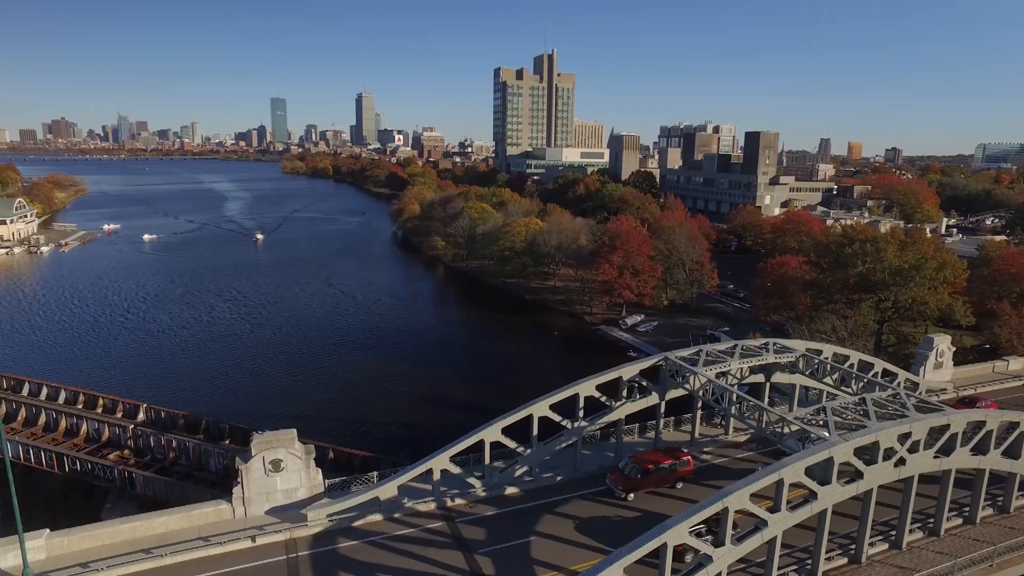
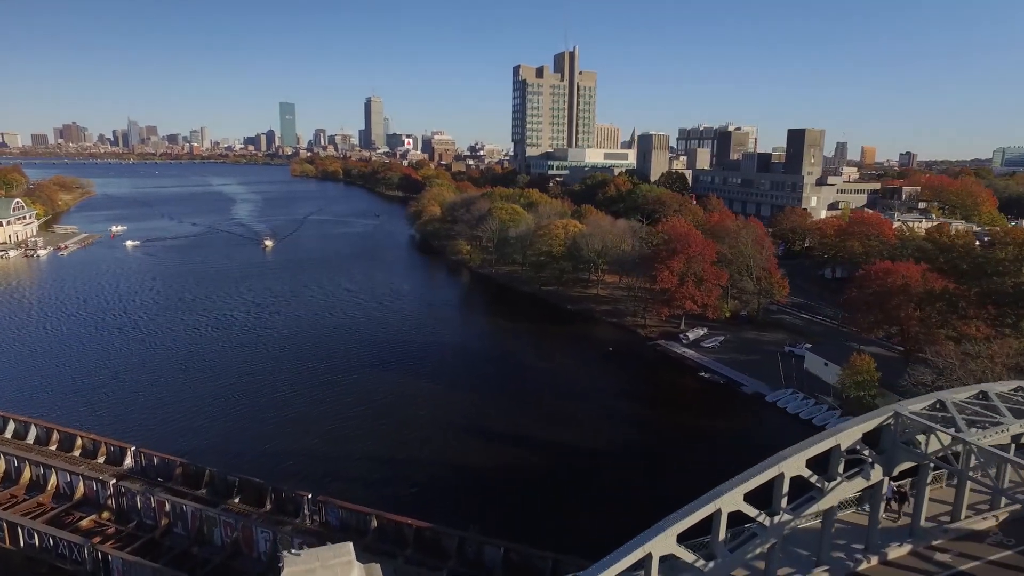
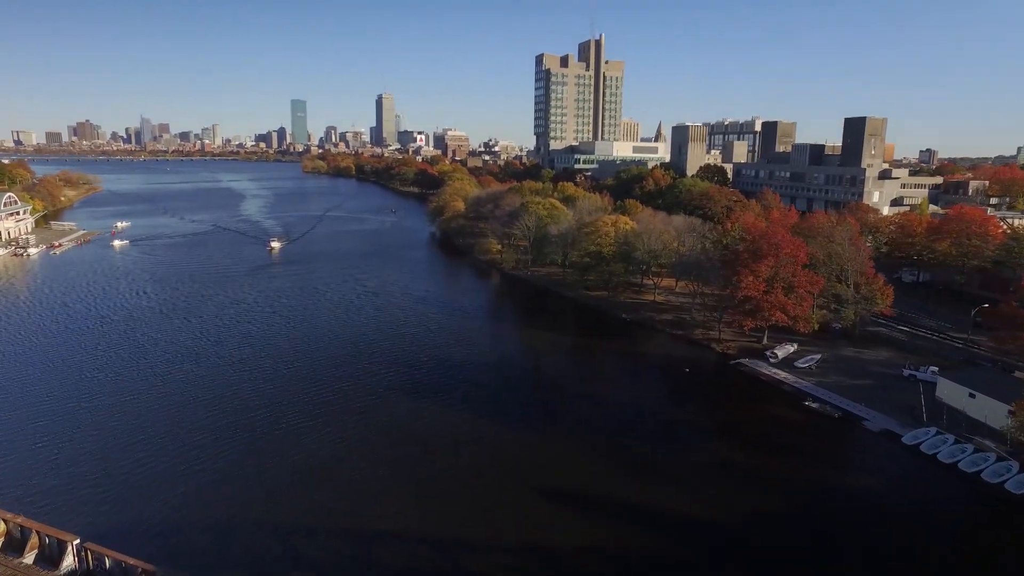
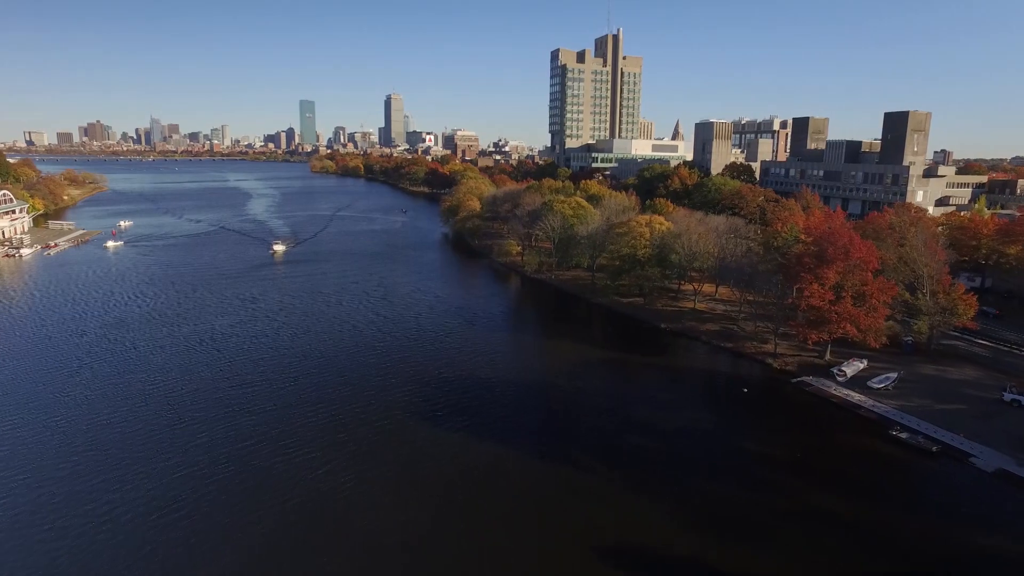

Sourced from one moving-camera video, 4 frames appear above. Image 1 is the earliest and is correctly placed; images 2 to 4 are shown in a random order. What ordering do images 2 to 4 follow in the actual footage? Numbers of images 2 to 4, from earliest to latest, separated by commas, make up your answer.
2, 3, 4
